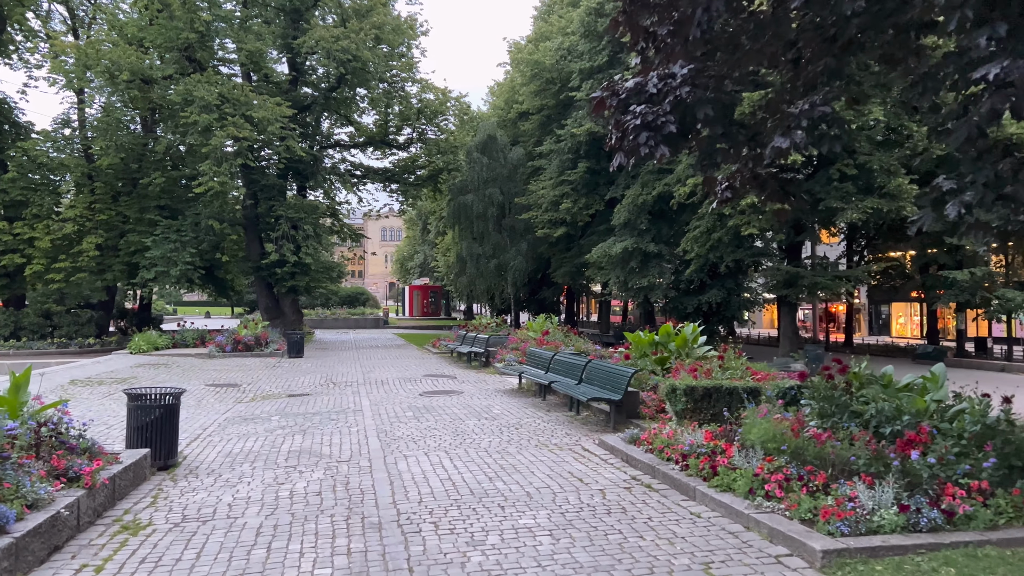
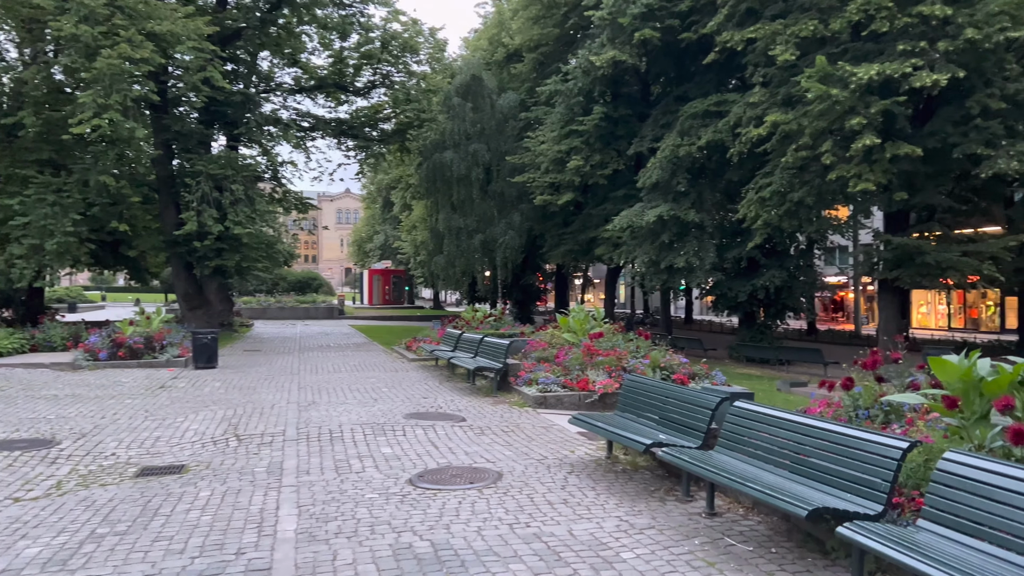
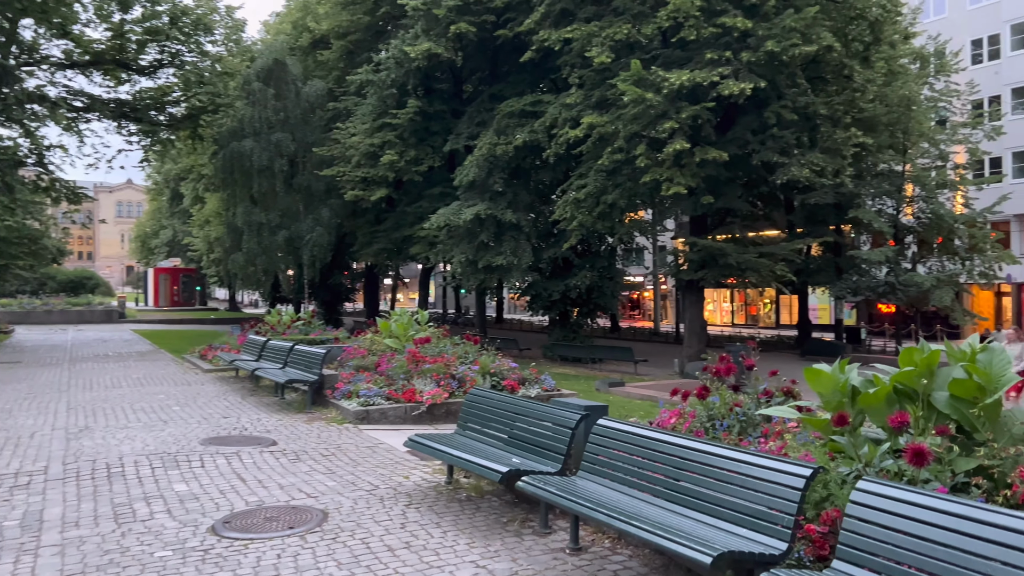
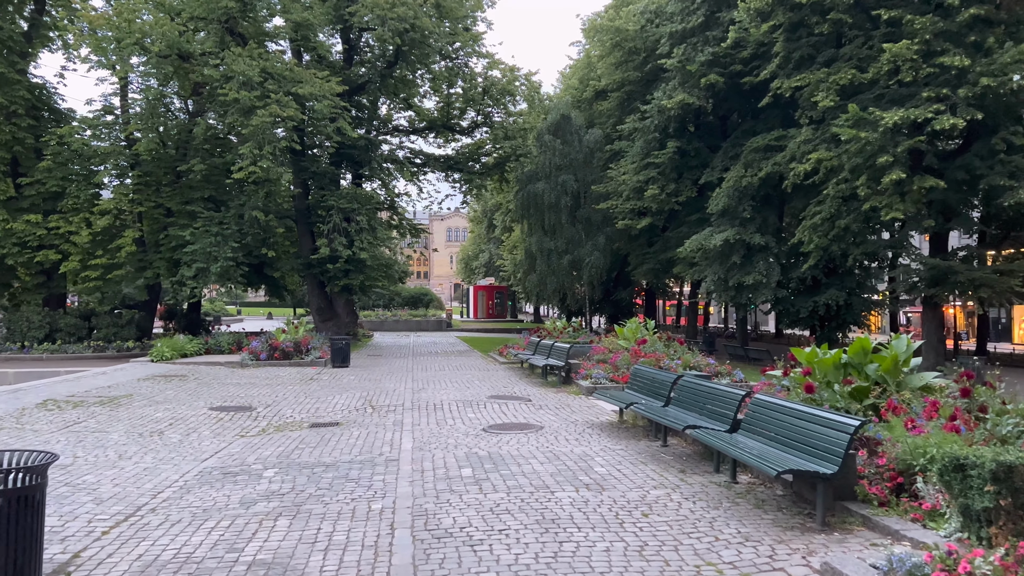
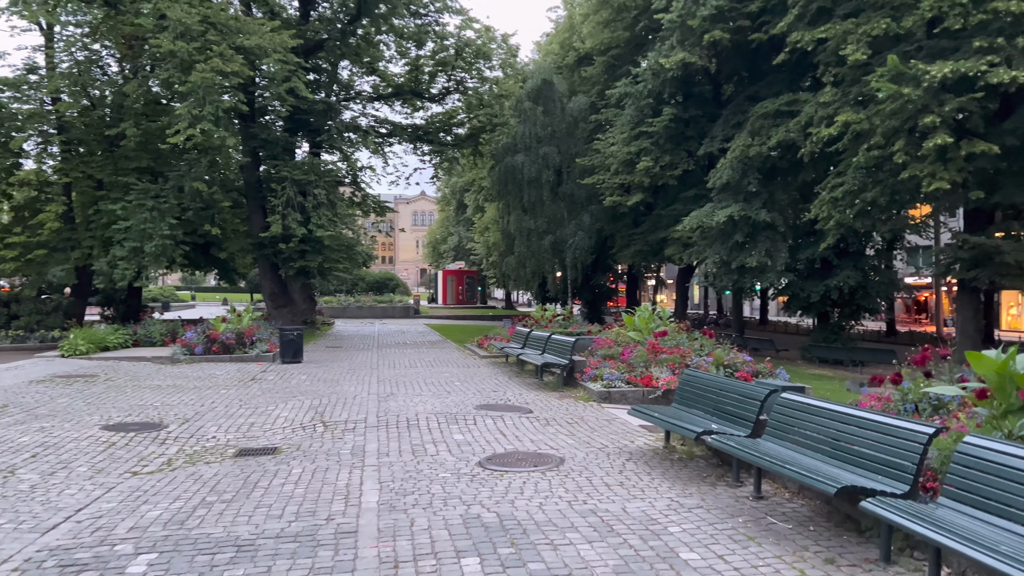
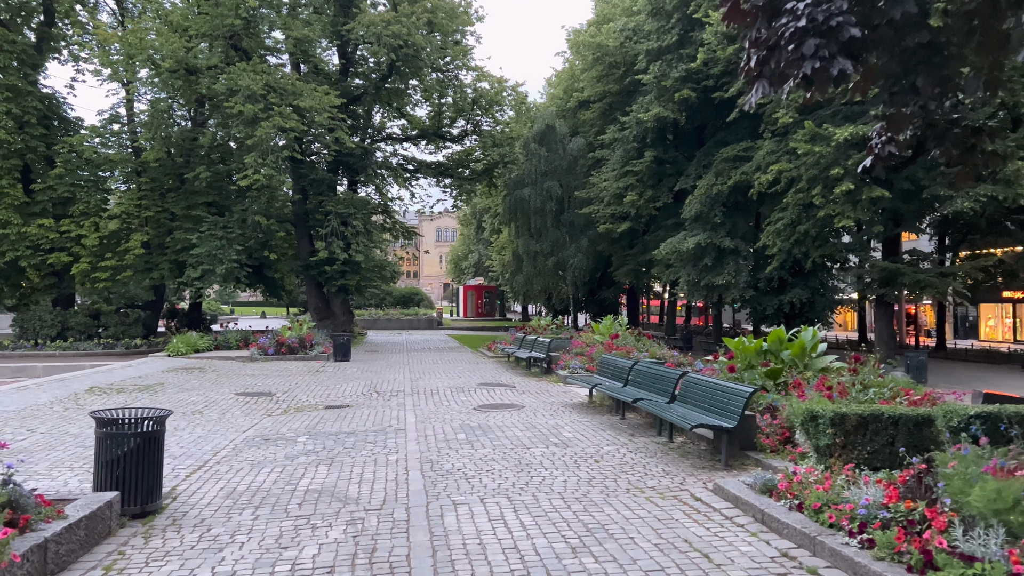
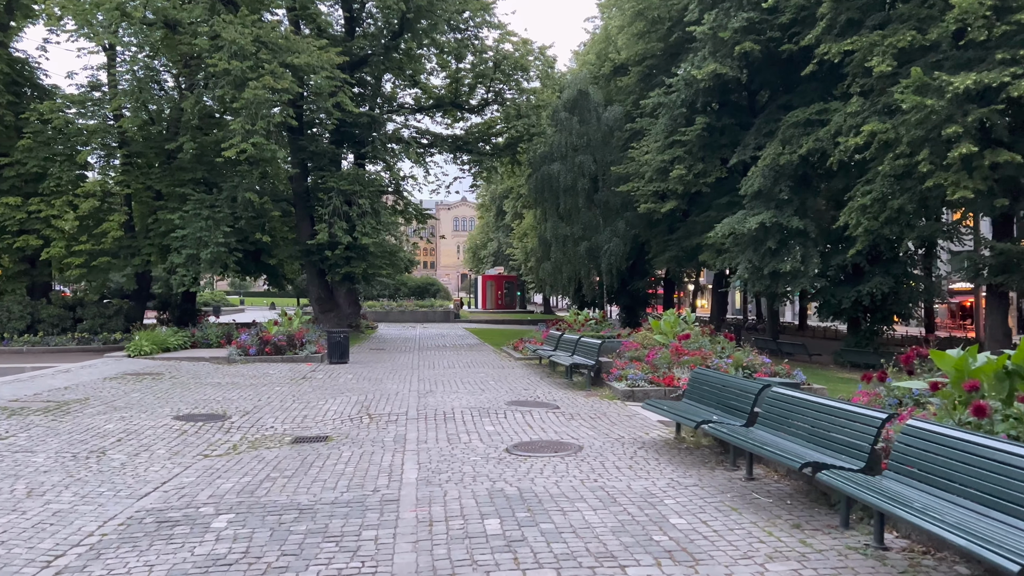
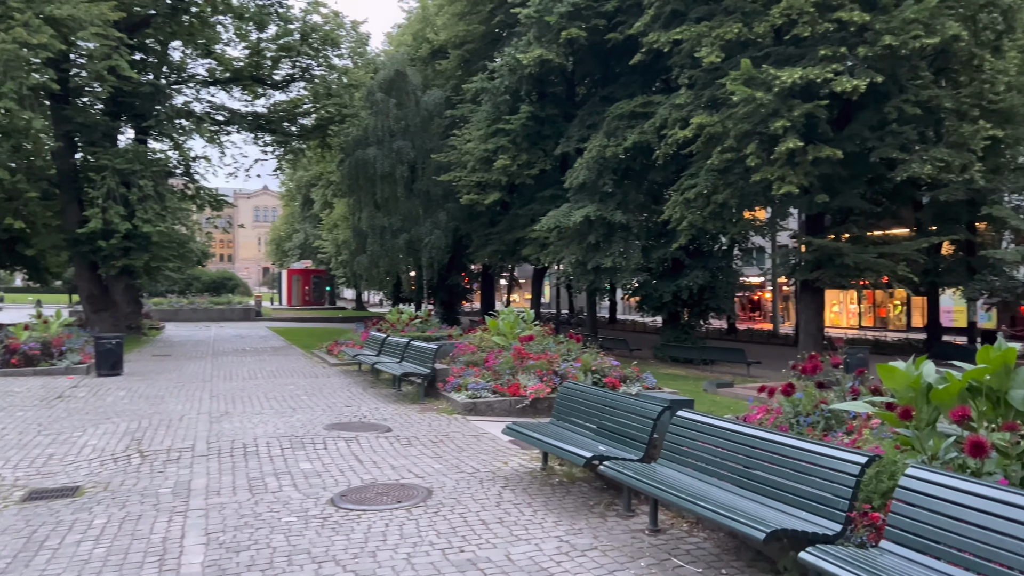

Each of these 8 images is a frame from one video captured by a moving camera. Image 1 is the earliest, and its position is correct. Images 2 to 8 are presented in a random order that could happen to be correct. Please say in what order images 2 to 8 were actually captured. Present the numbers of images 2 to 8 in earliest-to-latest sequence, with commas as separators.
6, 4, 7, 5, 2, 8, 3
